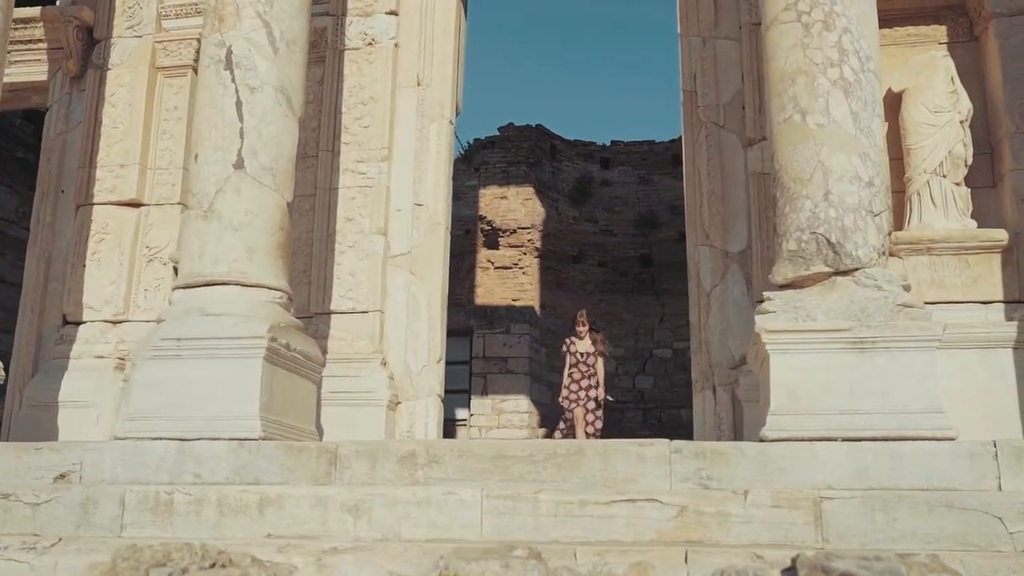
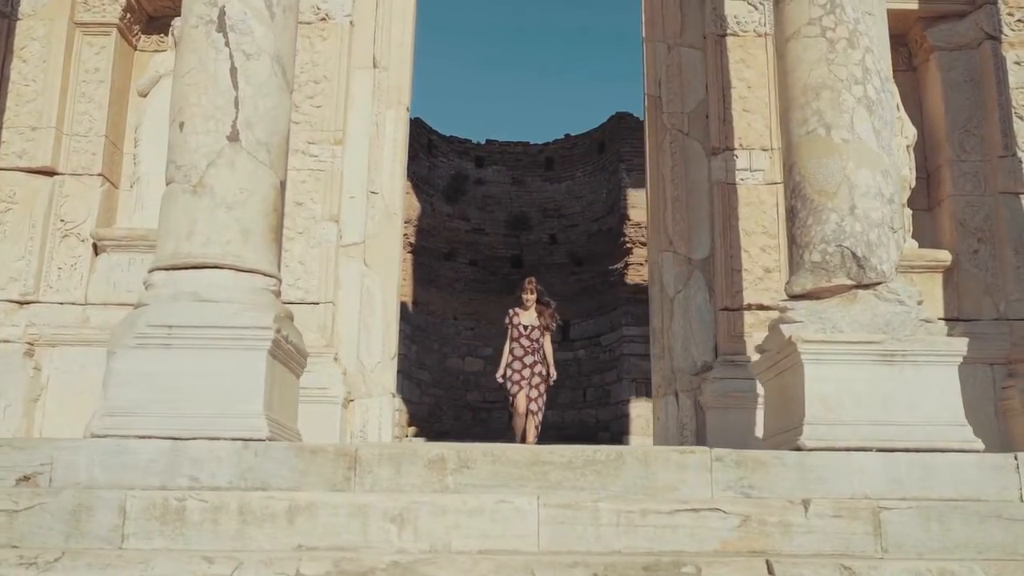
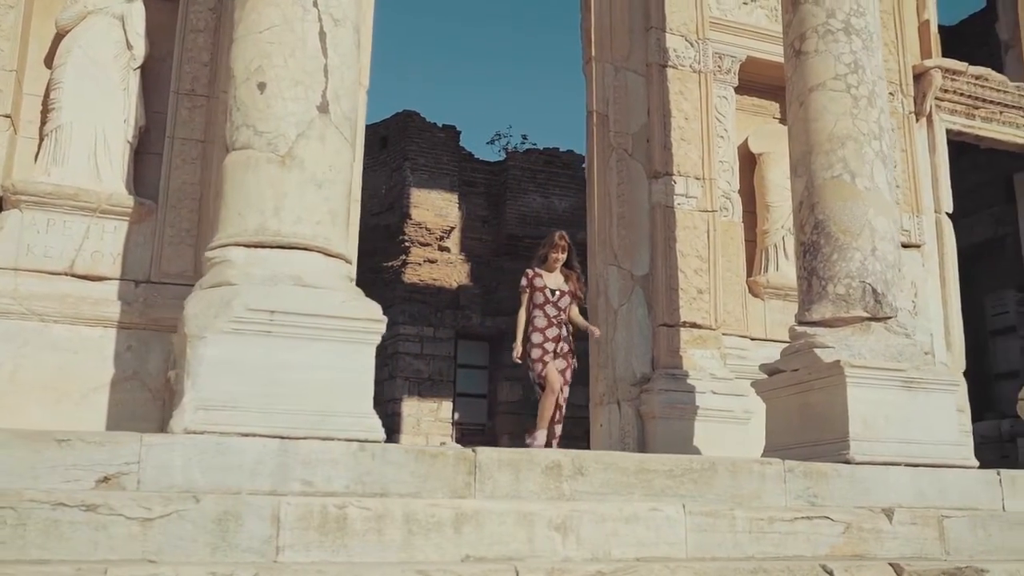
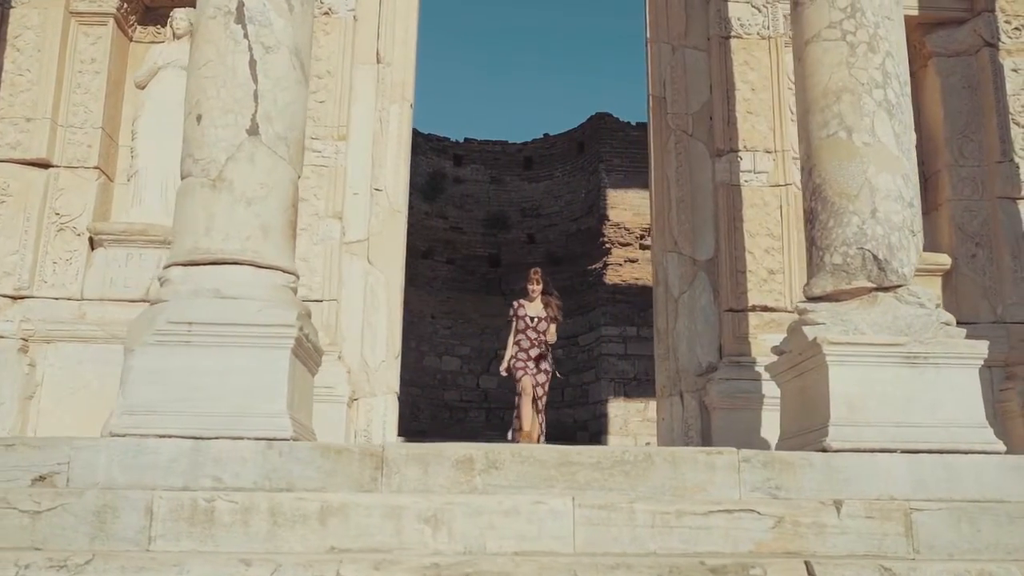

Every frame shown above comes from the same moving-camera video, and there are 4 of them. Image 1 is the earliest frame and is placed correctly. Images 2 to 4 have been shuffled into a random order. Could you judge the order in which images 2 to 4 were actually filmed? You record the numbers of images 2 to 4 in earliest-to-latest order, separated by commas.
2, 4, 3
